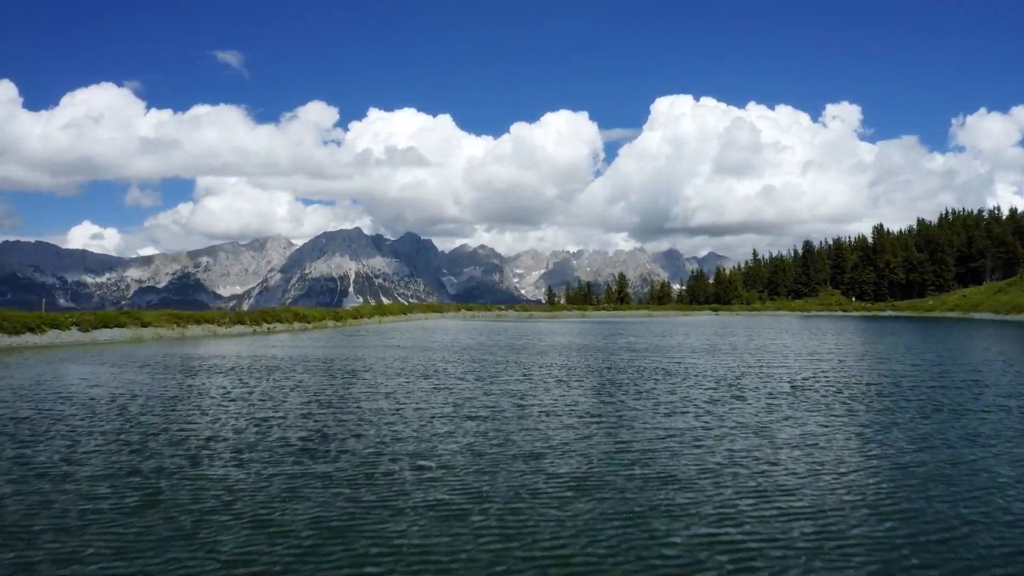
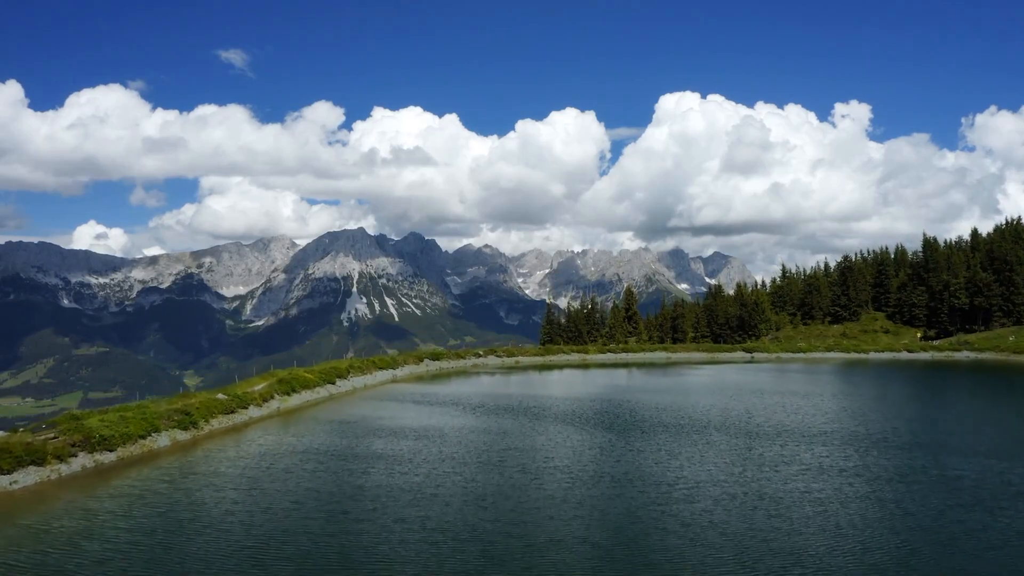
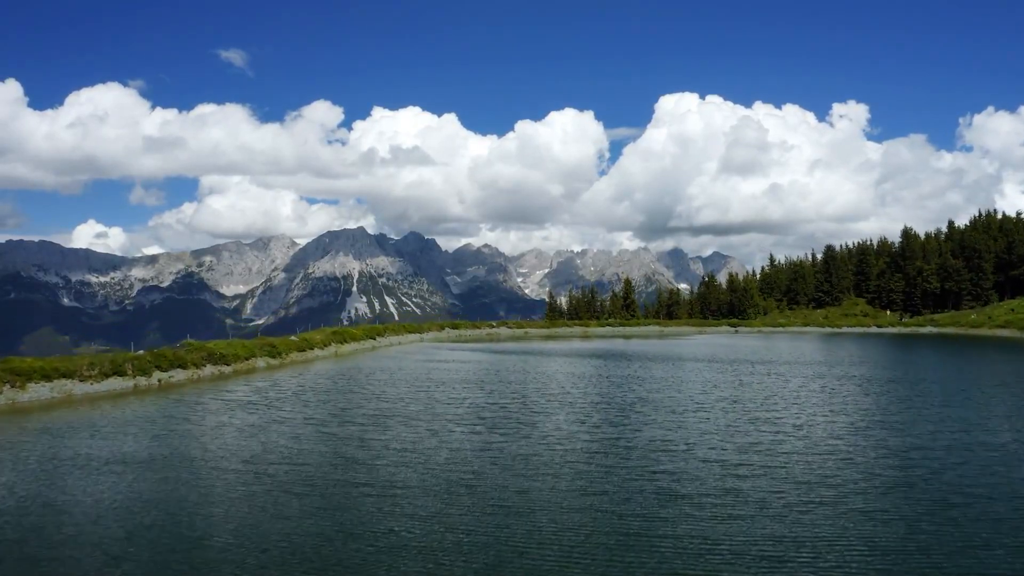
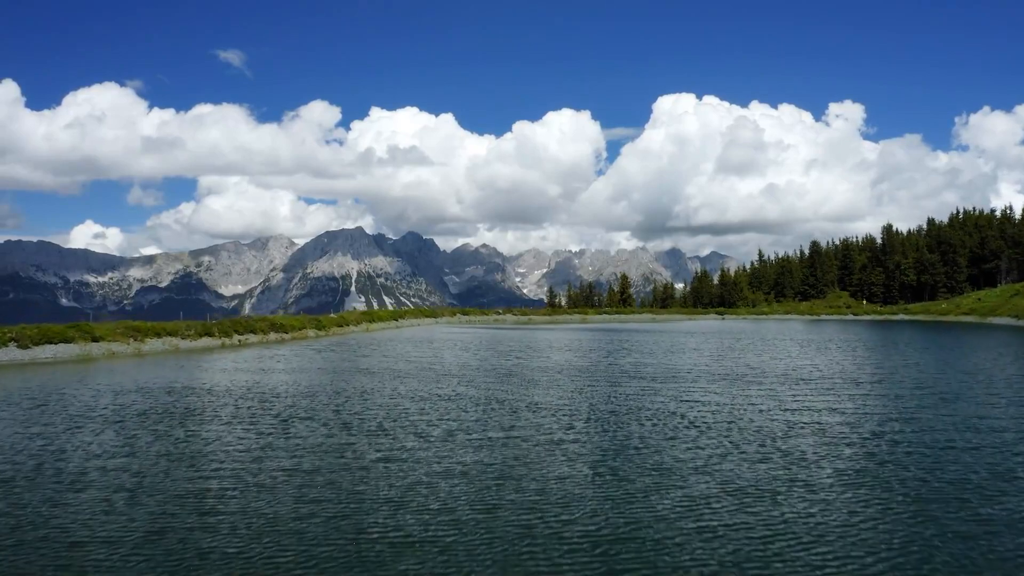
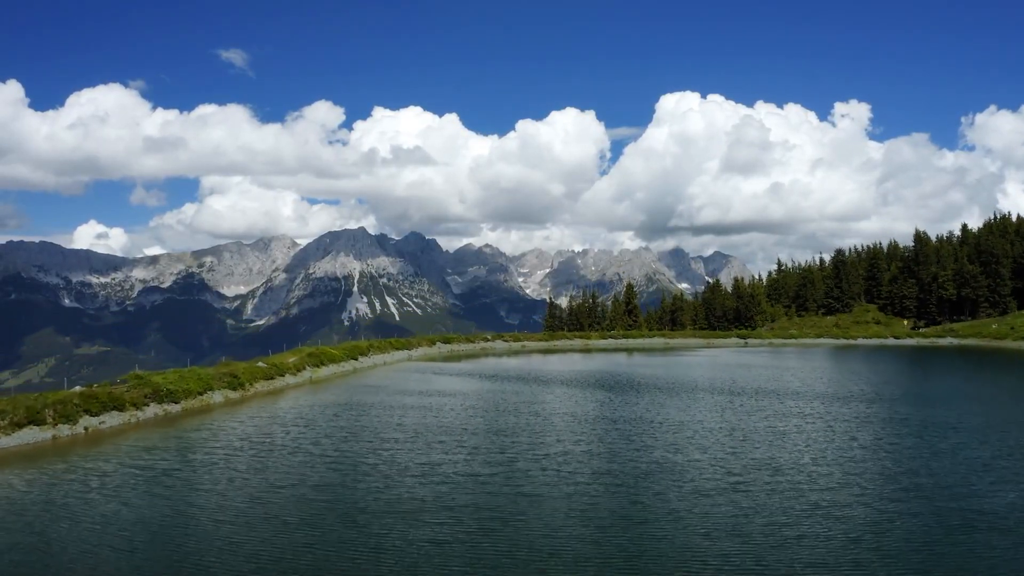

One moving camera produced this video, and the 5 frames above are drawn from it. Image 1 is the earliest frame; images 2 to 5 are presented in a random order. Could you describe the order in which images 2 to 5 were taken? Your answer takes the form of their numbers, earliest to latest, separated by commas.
4, 3, 5, 2
